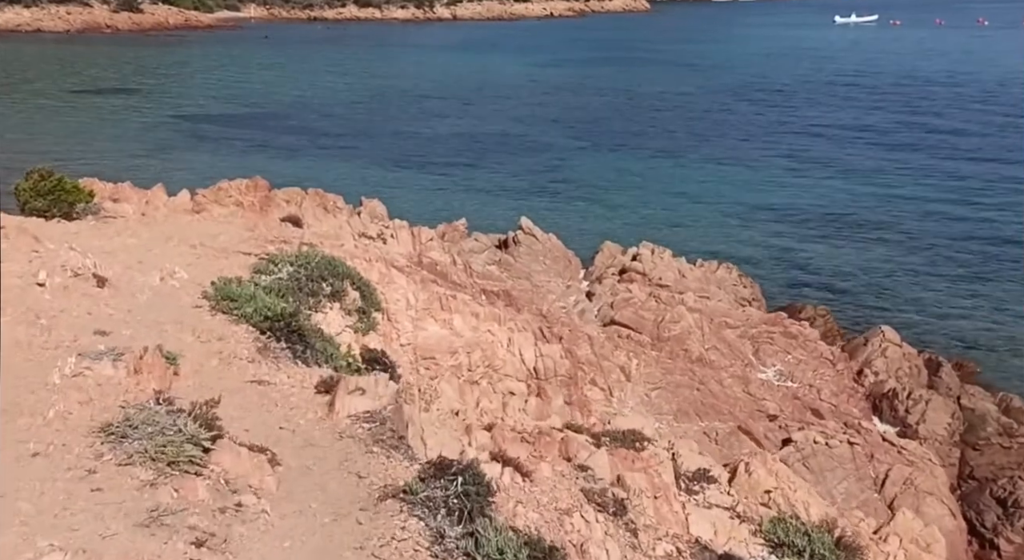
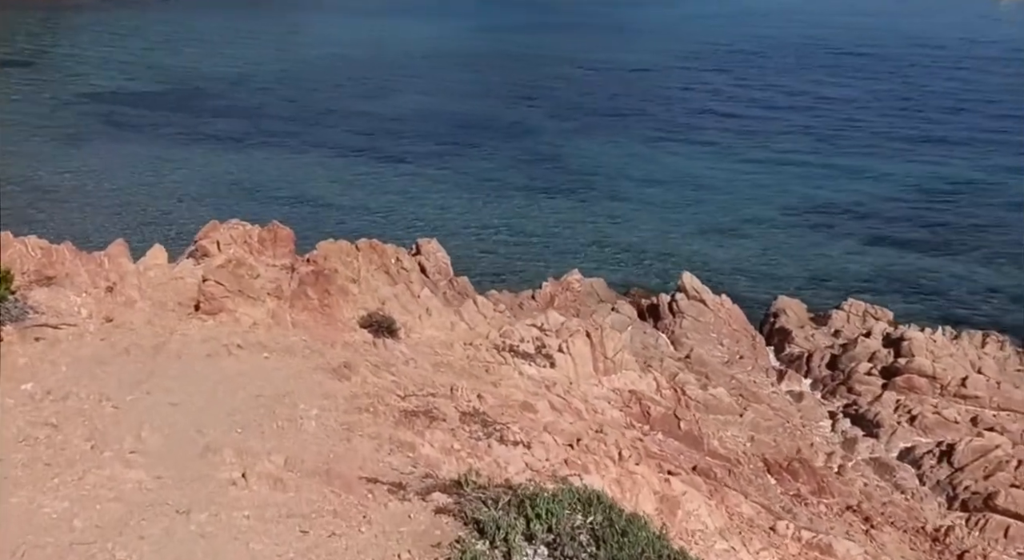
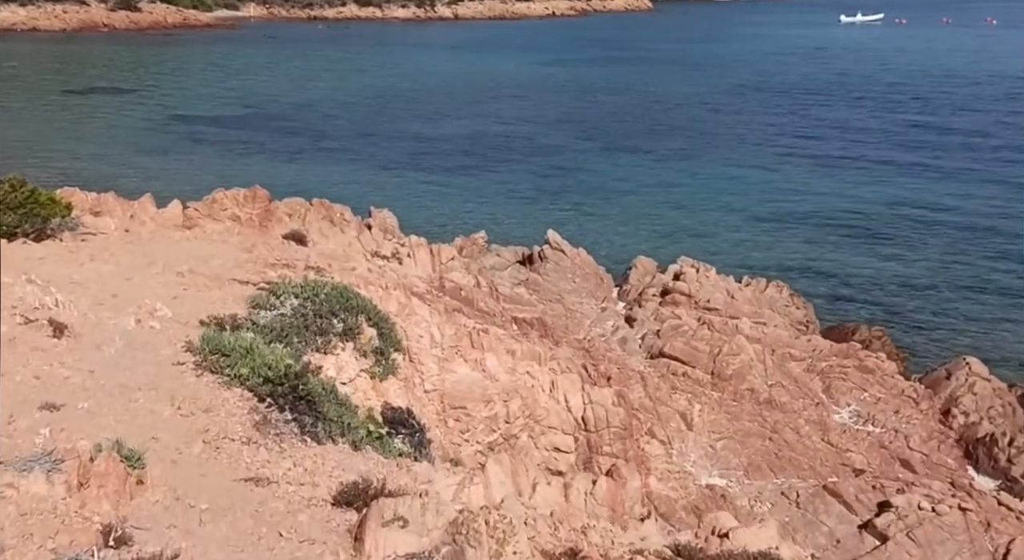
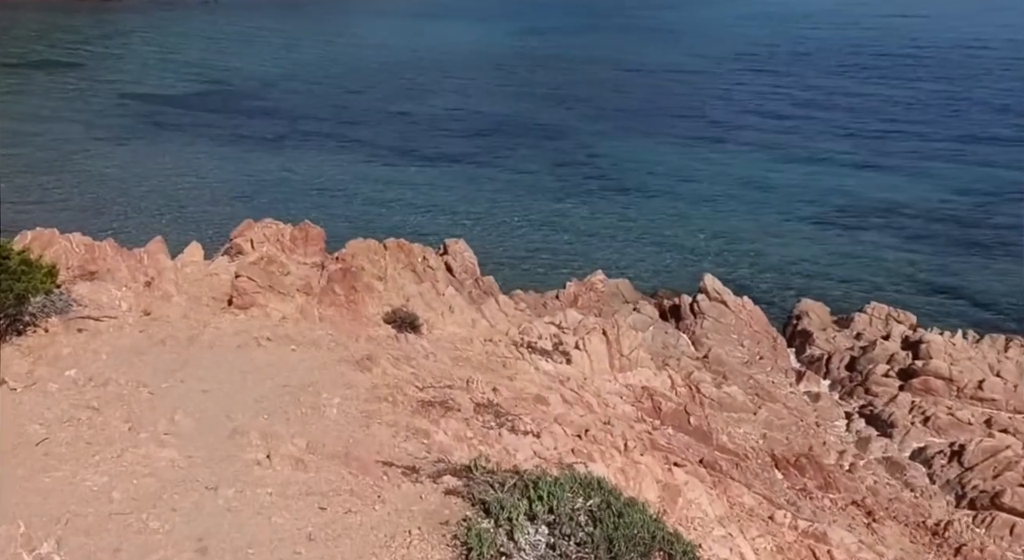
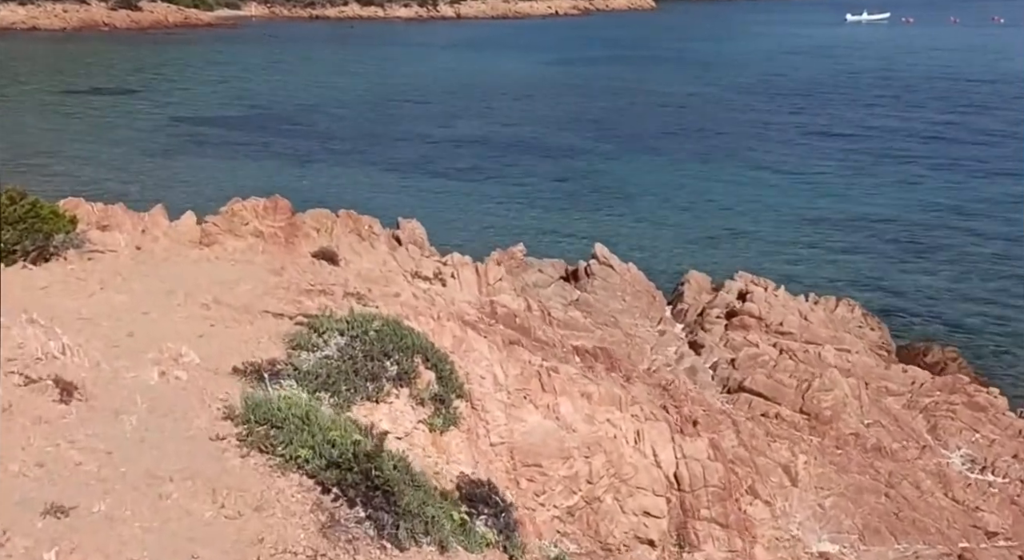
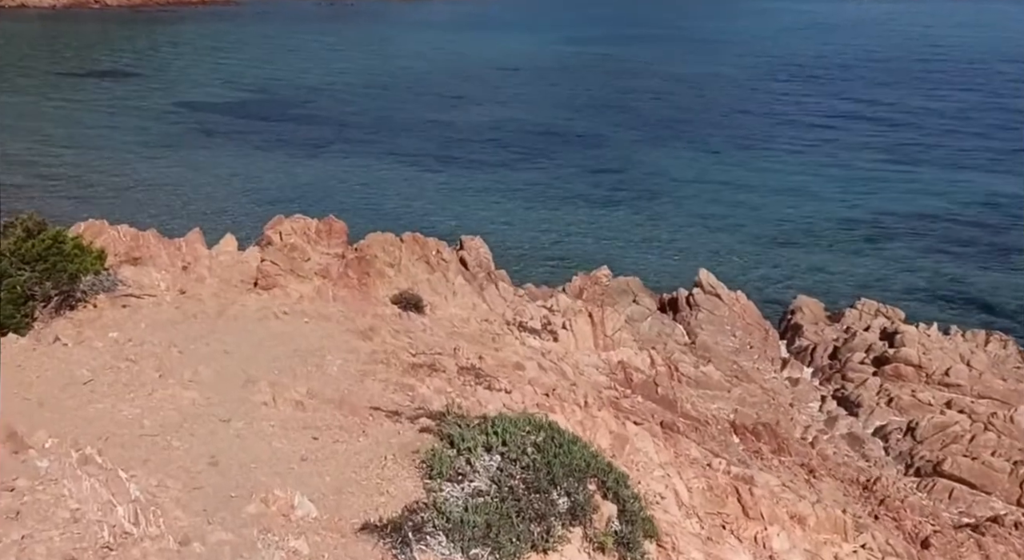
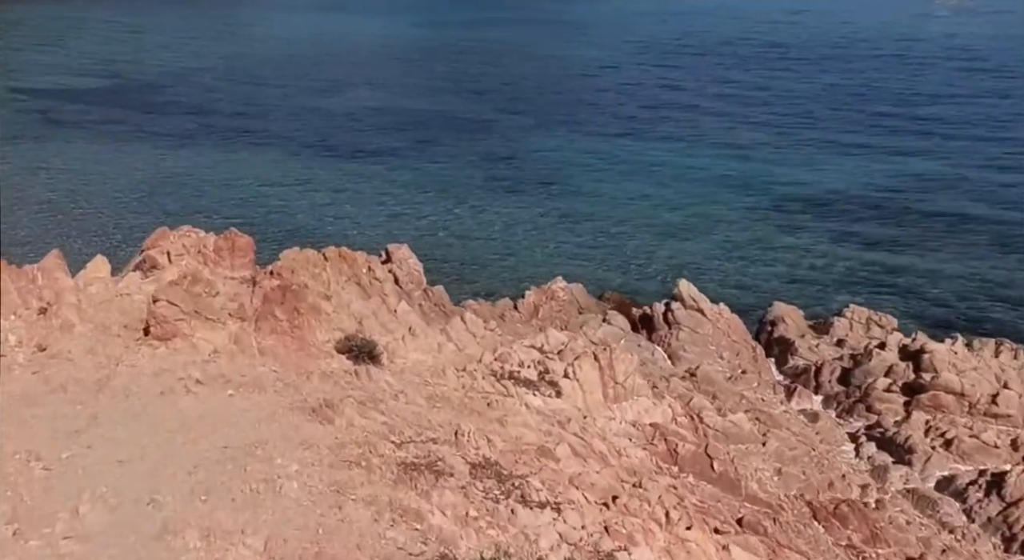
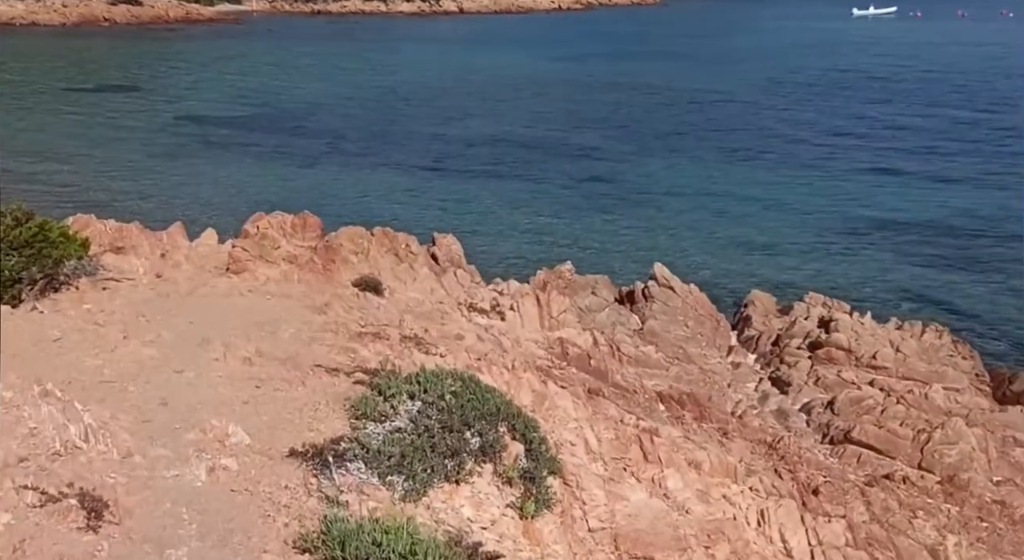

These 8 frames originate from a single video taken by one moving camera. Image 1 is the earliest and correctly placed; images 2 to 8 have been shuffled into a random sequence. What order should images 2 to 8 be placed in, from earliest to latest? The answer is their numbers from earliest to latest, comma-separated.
3, 5, 8, 6, 4, 2, 7
